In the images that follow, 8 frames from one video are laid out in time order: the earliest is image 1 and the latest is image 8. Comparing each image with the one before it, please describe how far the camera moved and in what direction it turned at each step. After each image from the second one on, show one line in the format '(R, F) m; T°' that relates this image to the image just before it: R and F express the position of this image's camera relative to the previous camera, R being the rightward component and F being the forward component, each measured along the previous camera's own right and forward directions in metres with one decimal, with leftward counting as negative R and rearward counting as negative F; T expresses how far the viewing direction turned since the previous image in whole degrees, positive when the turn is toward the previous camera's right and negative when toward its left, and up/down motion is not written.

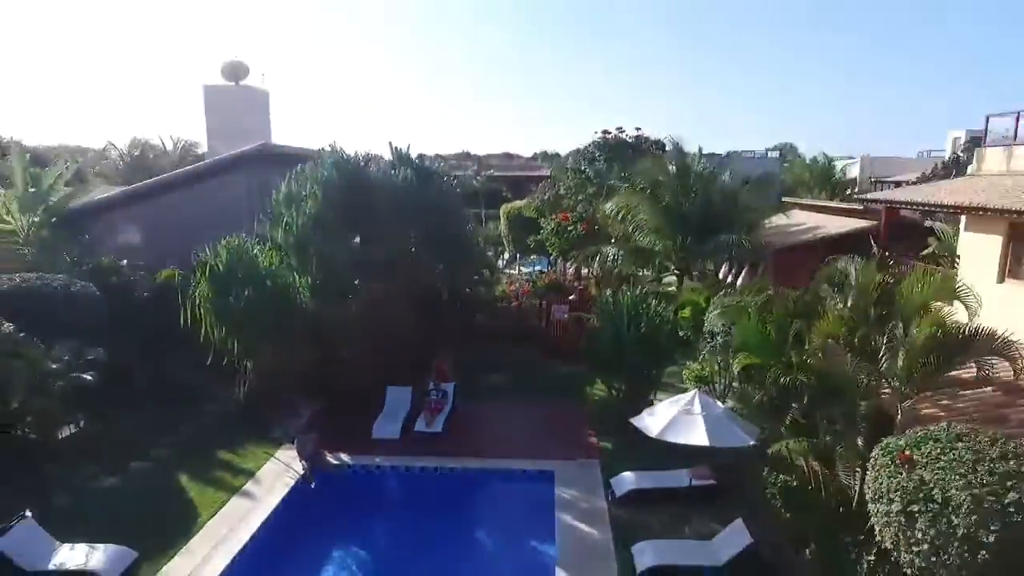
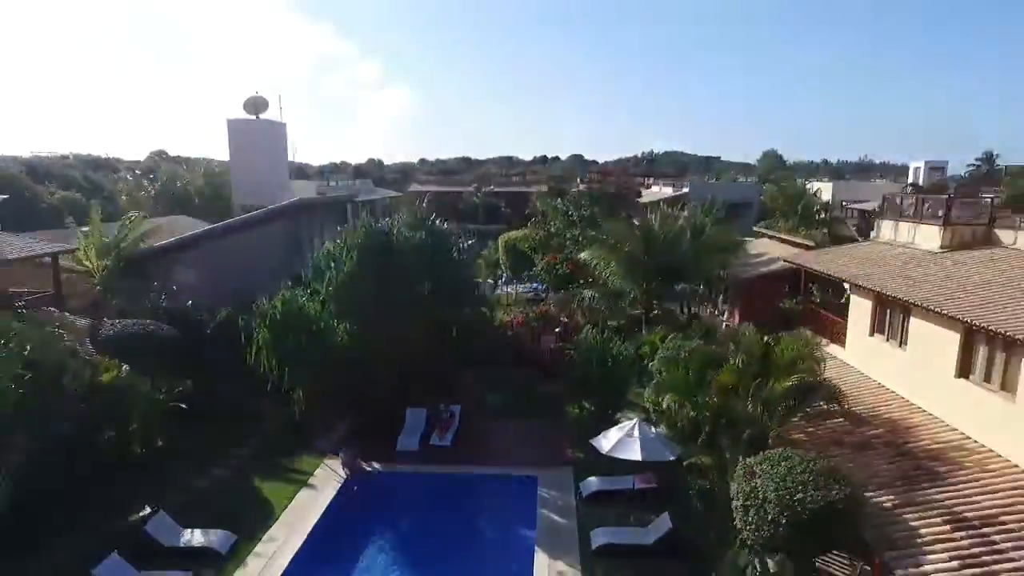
(+0.1, -2.0) m; 0°
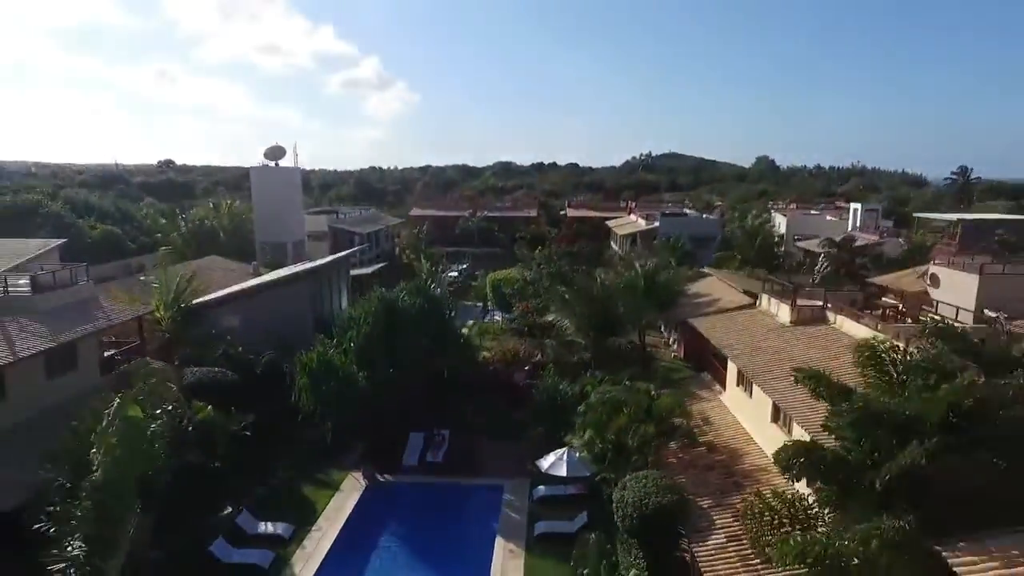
(+0.5, -3.2) m; 0°
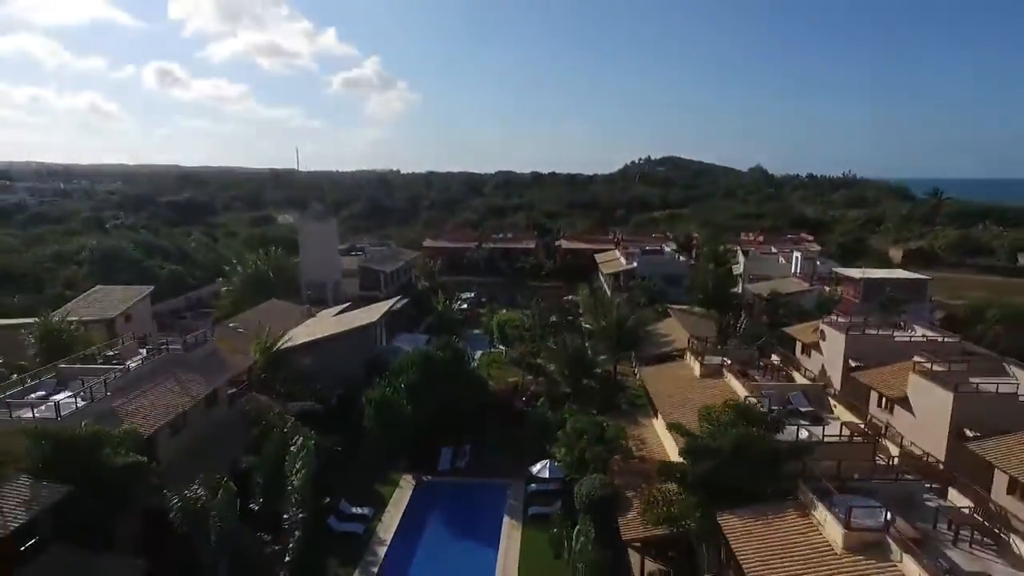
(0.0, -5.6) m; 0°
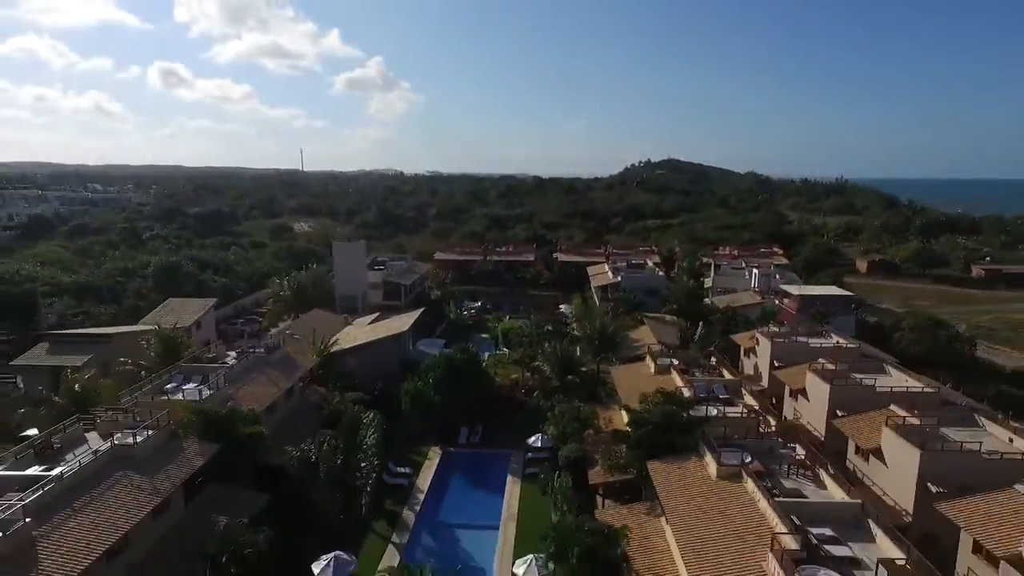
(0.0, -5.7) m; 0°
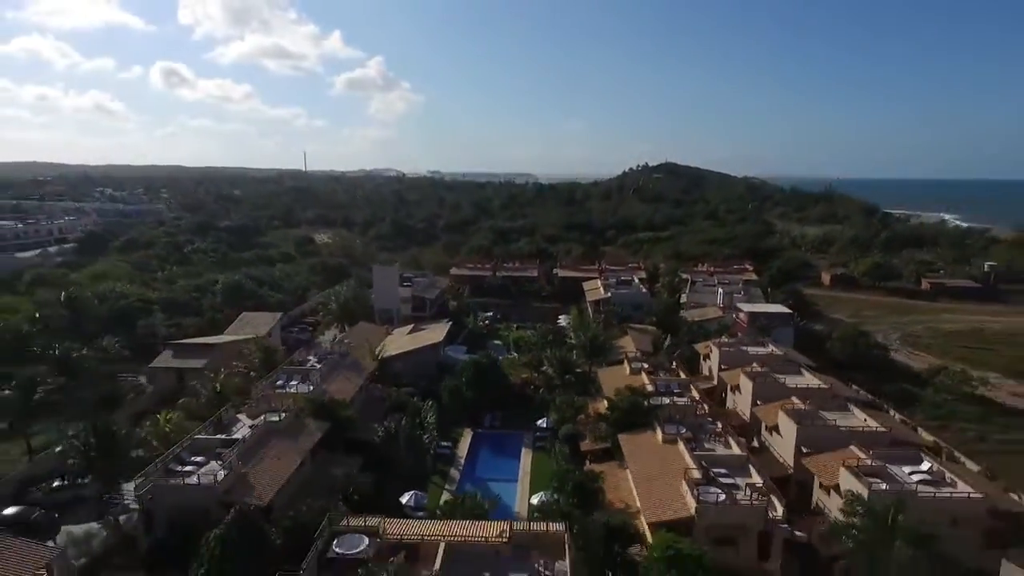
(-0.7, -8.0) m; 0°
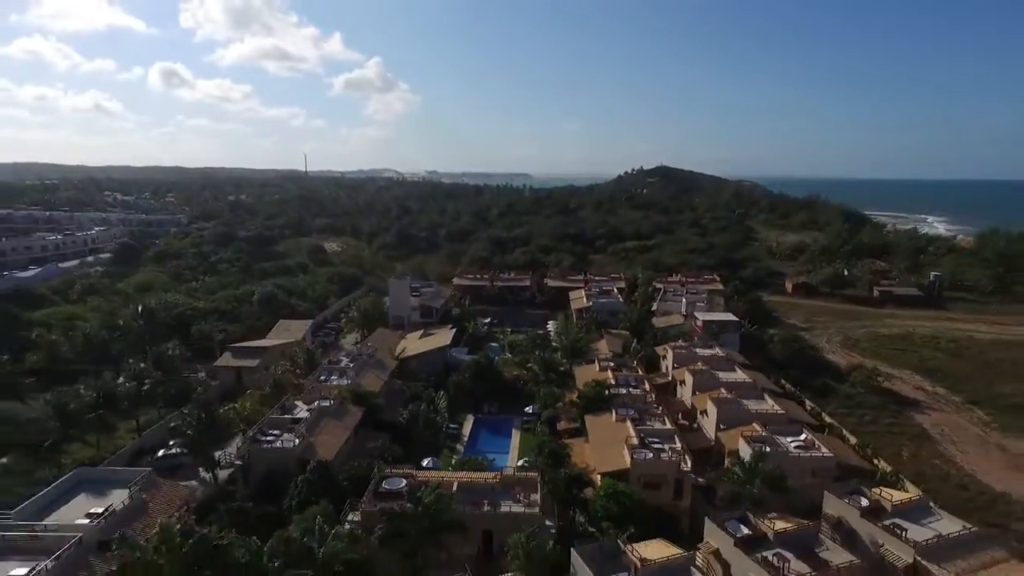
(+0.3, -7.8) m; 0°
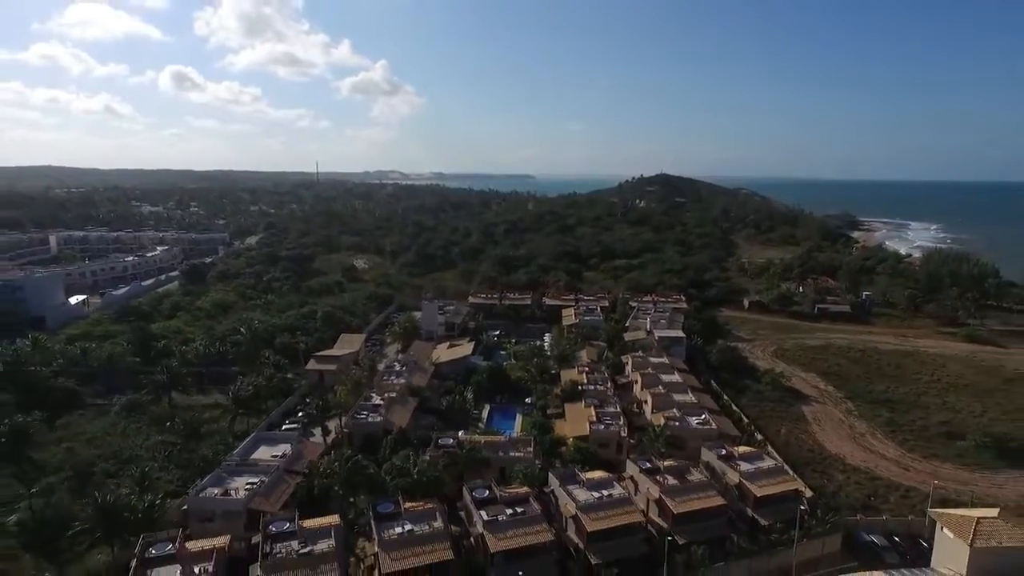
(0.0, -15.9) m; 0°
